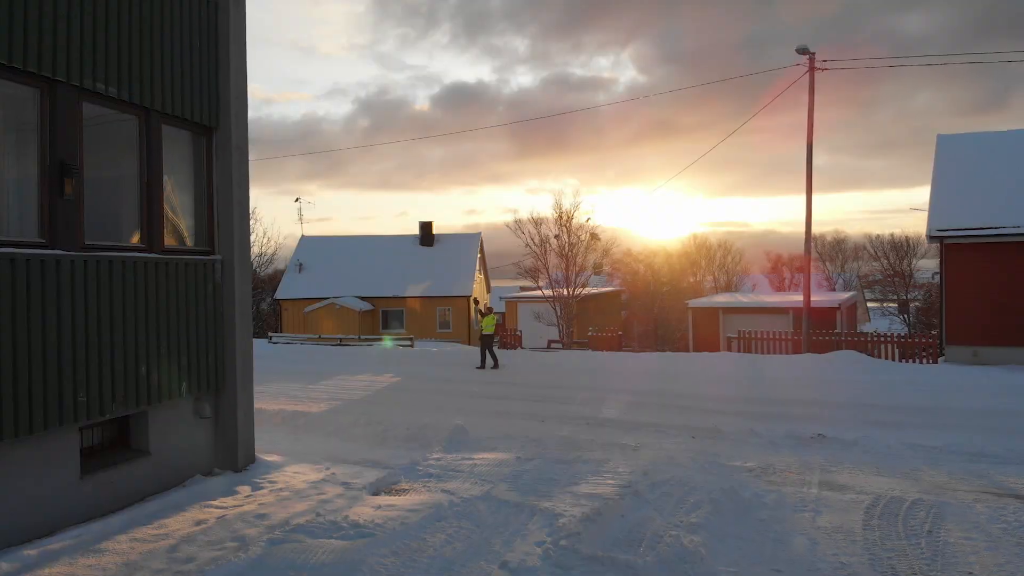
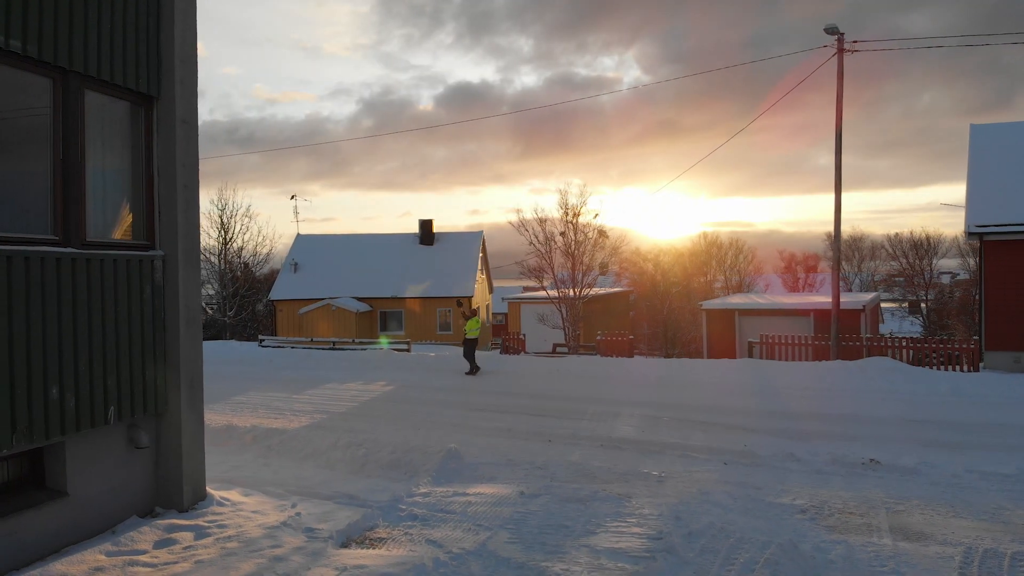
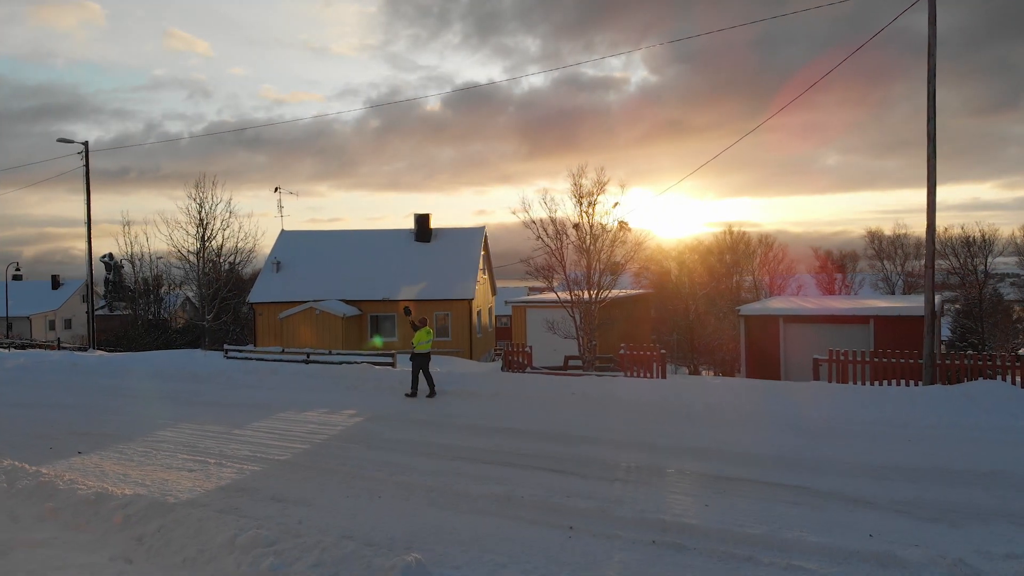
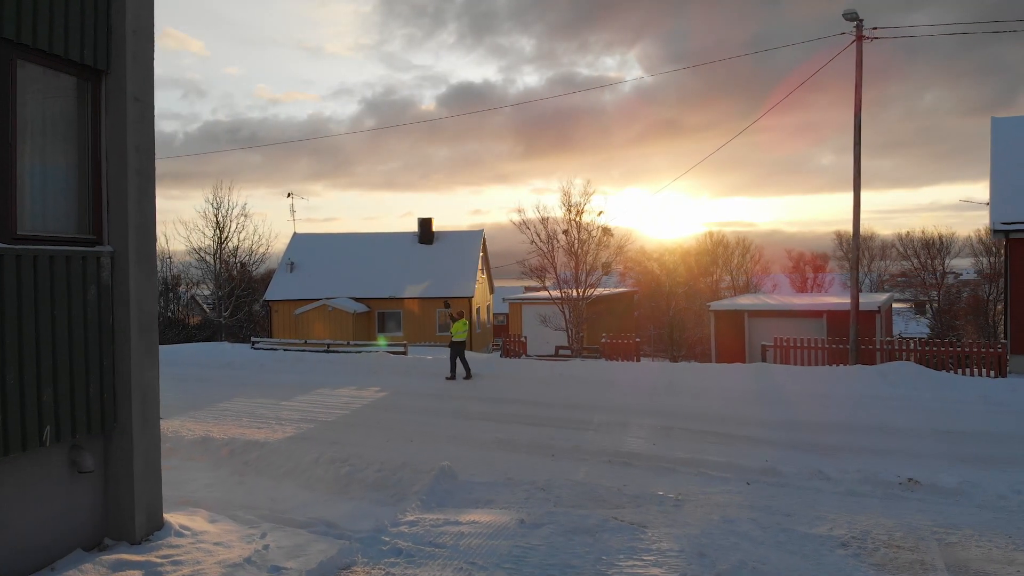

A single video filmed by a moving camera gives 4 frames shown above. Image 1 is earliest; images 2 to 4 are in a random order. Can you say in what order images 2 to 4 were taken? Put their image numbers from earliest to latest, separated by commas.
2, 4, 3
